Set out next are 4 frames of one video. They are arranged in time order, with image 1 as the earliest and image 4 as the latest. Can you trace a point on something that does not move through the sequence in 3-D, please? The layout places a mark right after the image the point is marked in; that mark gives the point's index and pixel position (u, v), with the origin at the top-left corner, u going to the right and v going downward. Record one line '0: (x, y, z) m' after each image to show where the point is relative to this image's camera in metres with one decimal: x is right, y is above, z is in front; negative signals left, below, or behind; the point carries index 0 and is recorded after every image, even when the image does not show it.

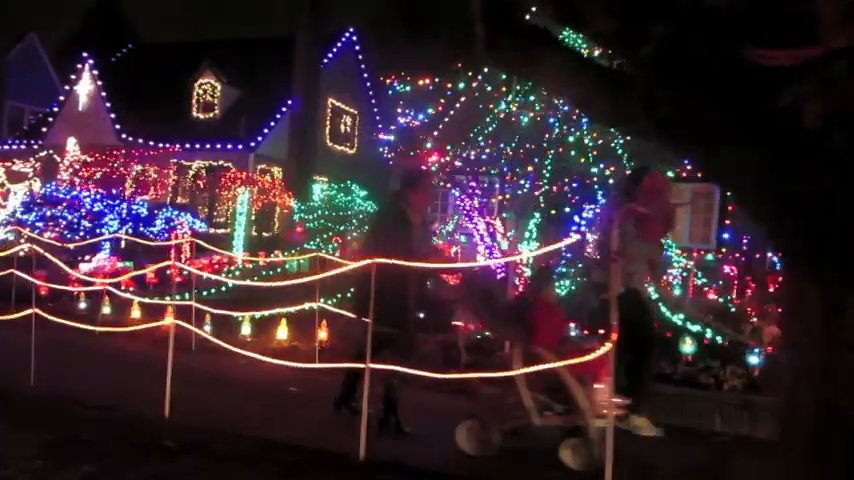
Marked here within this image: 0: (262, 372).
0: (-2.1, -1.8, +8.8) m
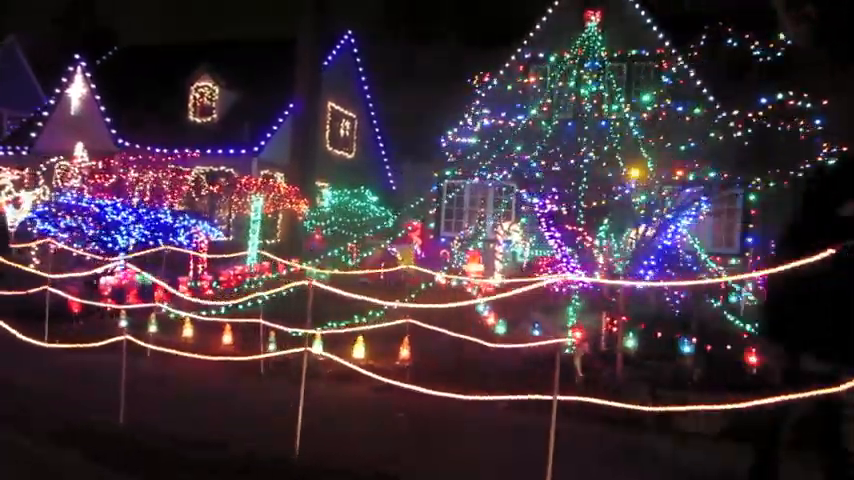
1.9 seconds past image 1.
0: (-0.9, -2.0, +8.0) m
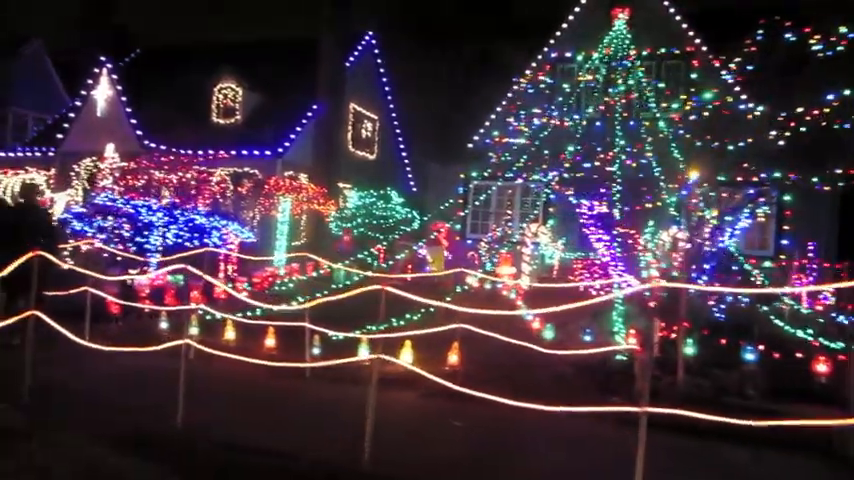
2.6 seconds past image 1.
0: (-0.2, -2.0, +7.9) m
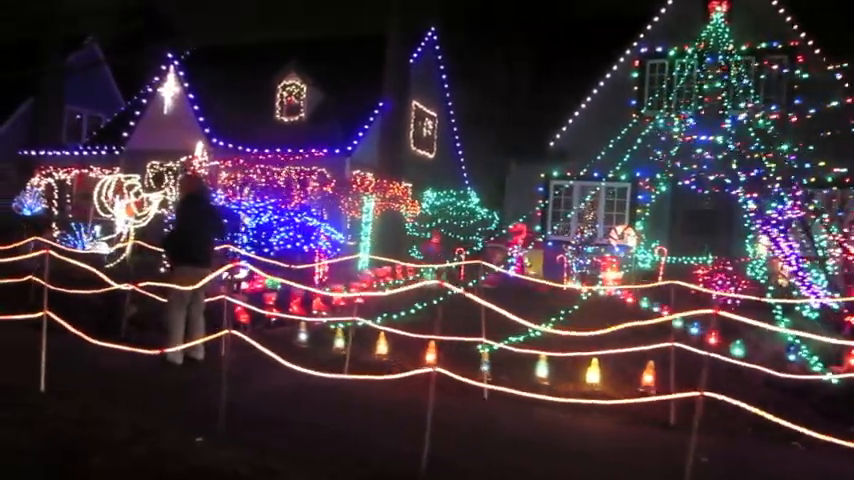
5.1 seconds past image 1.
0: (+2.1, -2.1, +7.0) m
